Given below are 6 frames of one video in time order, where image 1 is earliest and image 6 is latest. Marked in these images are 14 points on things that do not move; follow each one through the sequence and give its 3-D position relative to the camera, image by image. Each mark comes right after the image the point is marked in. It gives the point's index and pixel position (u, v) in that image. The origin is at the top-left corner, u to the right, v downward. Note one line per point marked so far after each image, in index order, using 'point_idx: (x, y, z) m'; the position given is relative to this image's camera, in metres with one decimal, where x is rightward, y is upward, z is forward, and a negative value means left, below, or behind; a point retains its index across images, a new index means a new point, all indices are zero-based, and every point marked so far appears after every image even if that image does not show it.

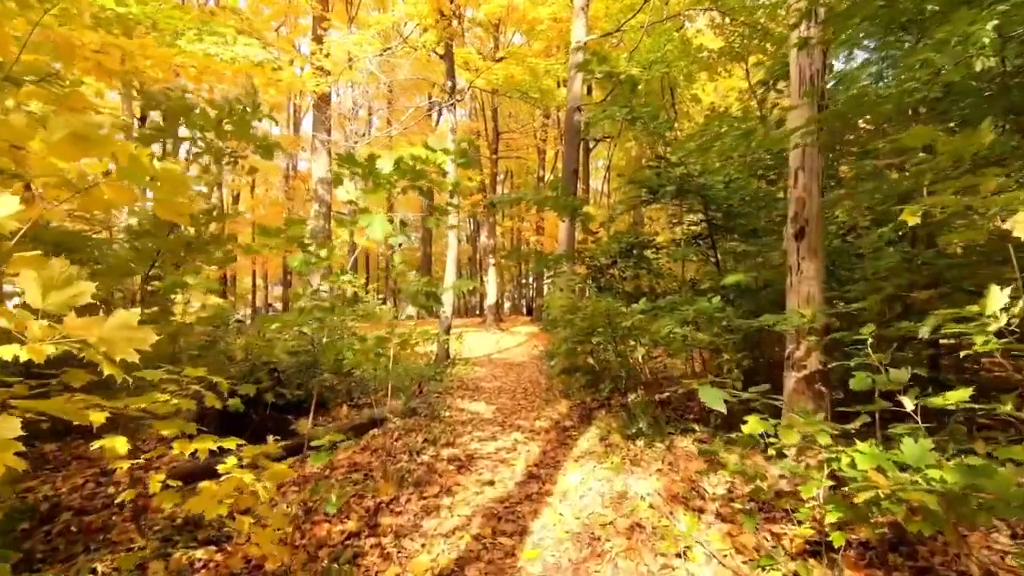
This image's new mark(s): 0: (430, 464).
0: (-0.8, -1.8, +5.2) m
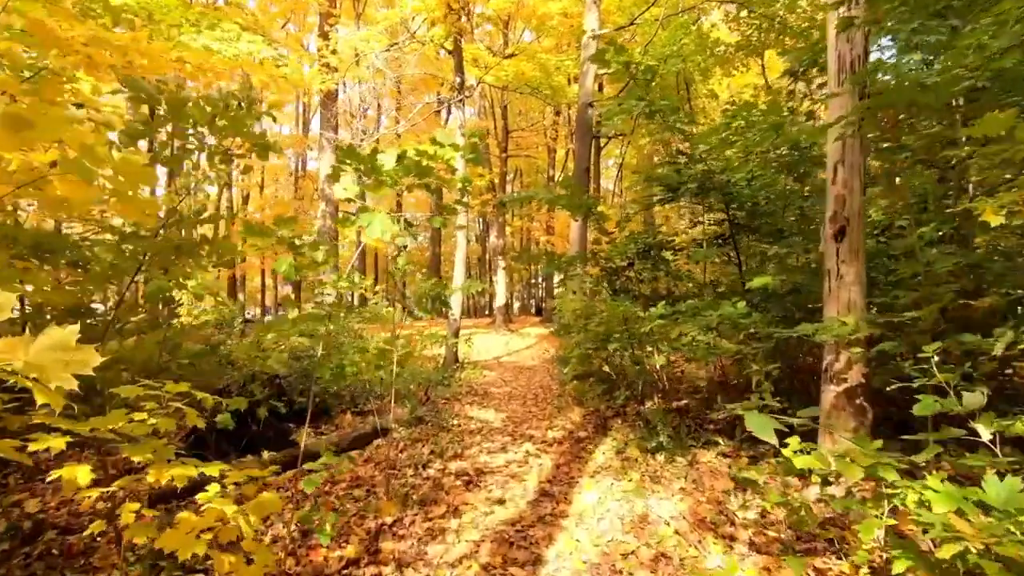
0: (-0.7, -1.8, +4.9) m
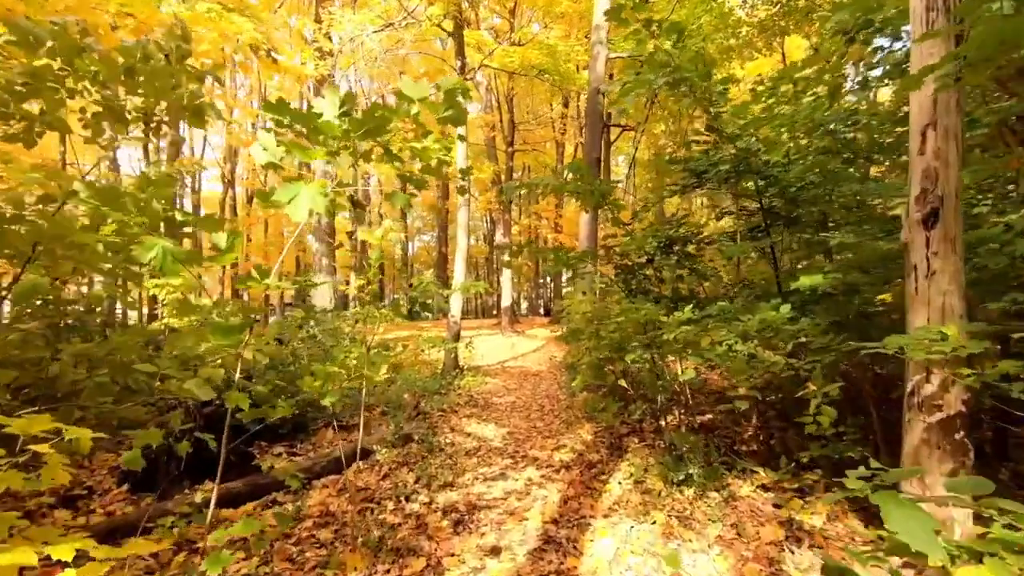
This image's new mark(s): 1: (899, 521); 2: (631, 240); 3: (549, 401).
0: (-0.7, -1.8, +4.1) m
1: (+0.9, -0.5, +1.2) m
2: (+1.2, +0.5, +5.3) m
3: (+0.6, -1.7, +7.8) m
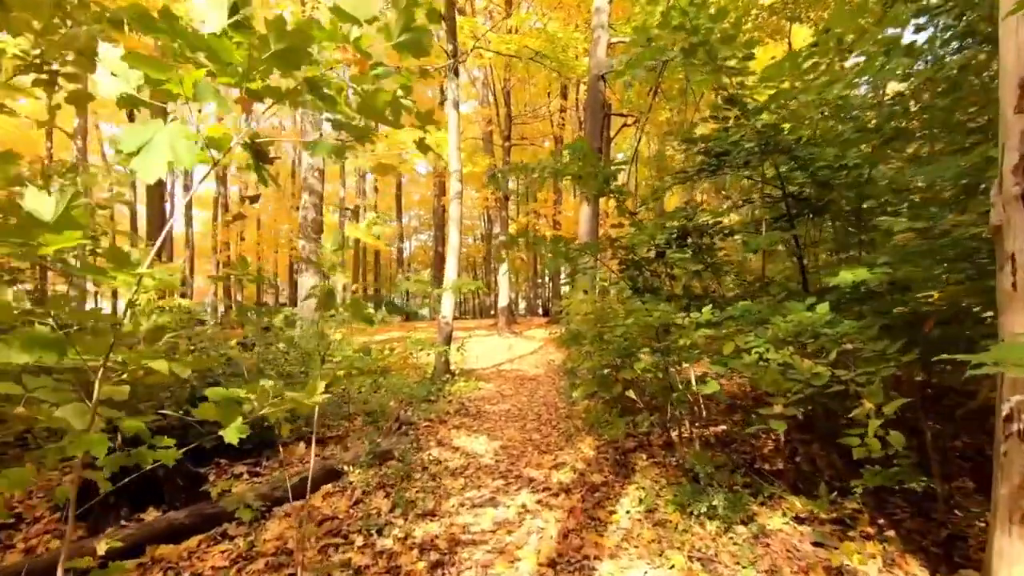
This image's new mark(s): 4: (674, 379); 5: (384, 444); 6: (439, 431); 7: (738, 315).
0: (-0.8, -1.8, +3.4) m
1: (+0.8, -0.5, +0.5) m
2: (+1.1, +0.5, +4.7) m
3: (+0.5, -1.7, +7.2) m
4: (+1.4, -0.8, +4.5) m
5: (-1.3, -1.6, +5.2) m
6: (-0.9, -1.8, +6.4) m
7: (+1.7, -0.2, +3.9) m
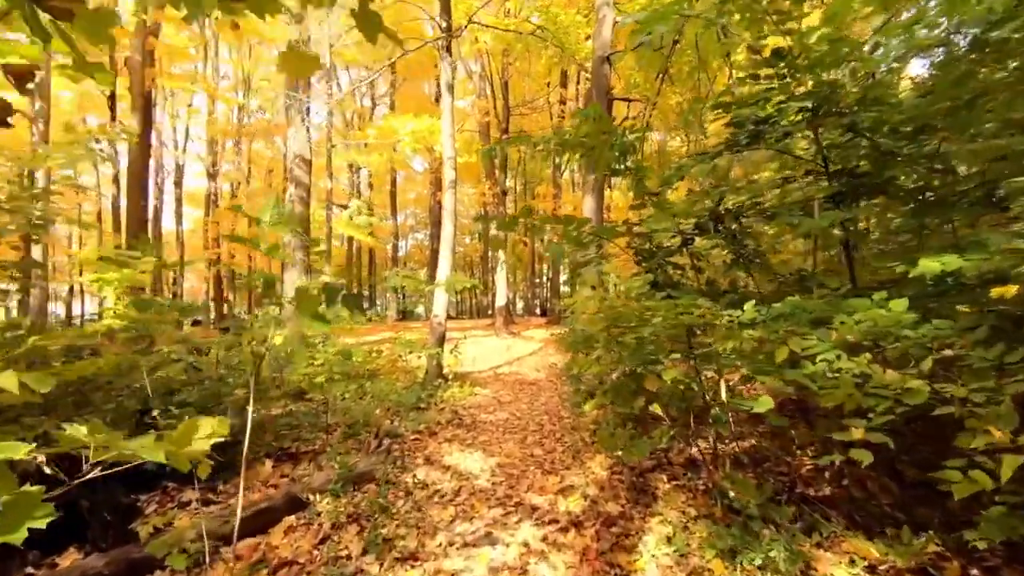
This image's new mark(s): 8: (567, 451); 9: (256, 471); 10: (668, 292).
0: (-0.8, -1.7, +2.7) m
1: (+0.8, -0.4, -0.2) m
2: (+1.1, +0.5, +4.0) m
3: (+0.5, -1.7, +6.5) m
4: (+1.4, -0.8, +3.8) m
5: (-1.3, -1.5, +4.5) m
6: (-0.9, -1.7, +5.6) m
7: (+1.7, -0.1, +3.2) m
8: (+0.6, -1.6, +5.2) m
9: (-2.3, -1.6, +4.5) m
10: (+1.2, 0.0, +4.0) m
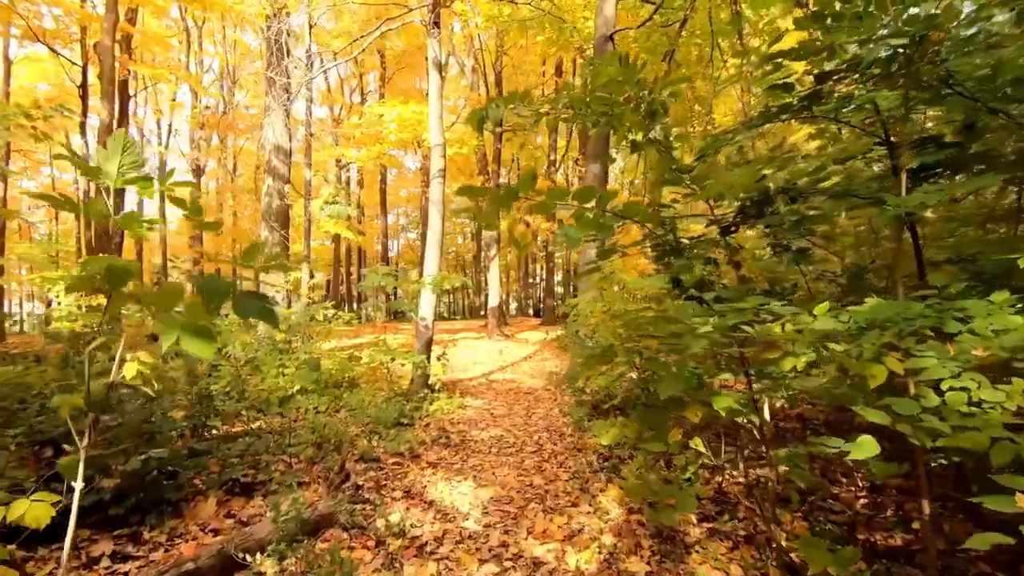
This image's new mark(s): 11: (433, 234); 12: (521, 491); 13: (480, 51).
0: (-0.8, -1.7, +1.9) m
1: (+0.9, -0.4, -1.0) m
2: (+1.1, +0.6, +3.2) m
3: (+0.4, -1.7, +5.7) m
4: (+1.4, -0.7, +3.0) m
5: (-1.3, -1.5, +3.6) m
6: (-1.0, -1.7, +4.8) m
7: (+1.7, -0.1, +2.4) m
8: (+0.5, -1.6, +4.4) m
9: (-2.3, -1.6, +3.7) m
10: (+1.2, 0.0, +3.2) m
11: (-1.3, +0.9, +8.8) m
12: (+0.1, -1.7, +4.3) m
13: (-0.9, +6.5, +14.2) m
